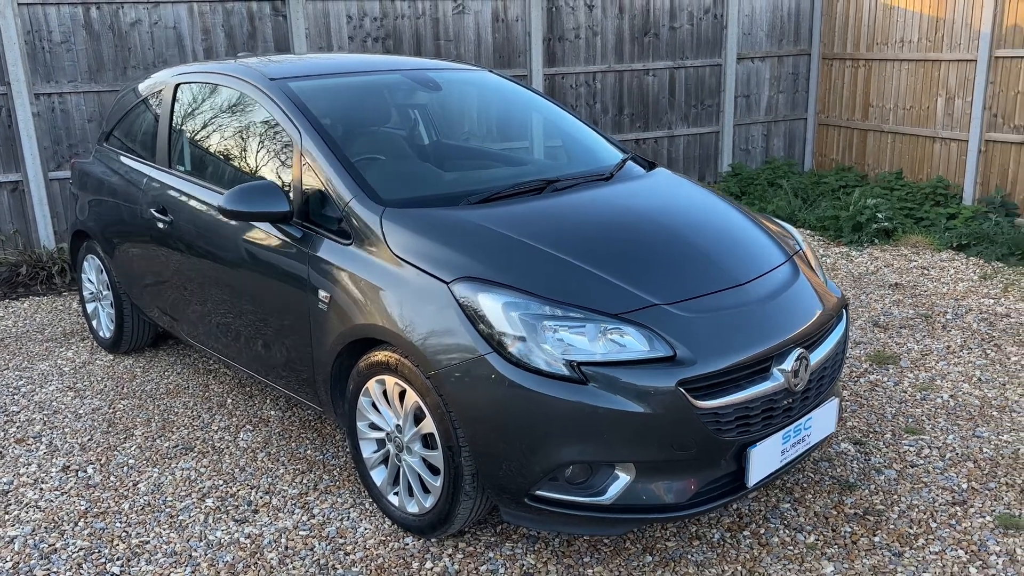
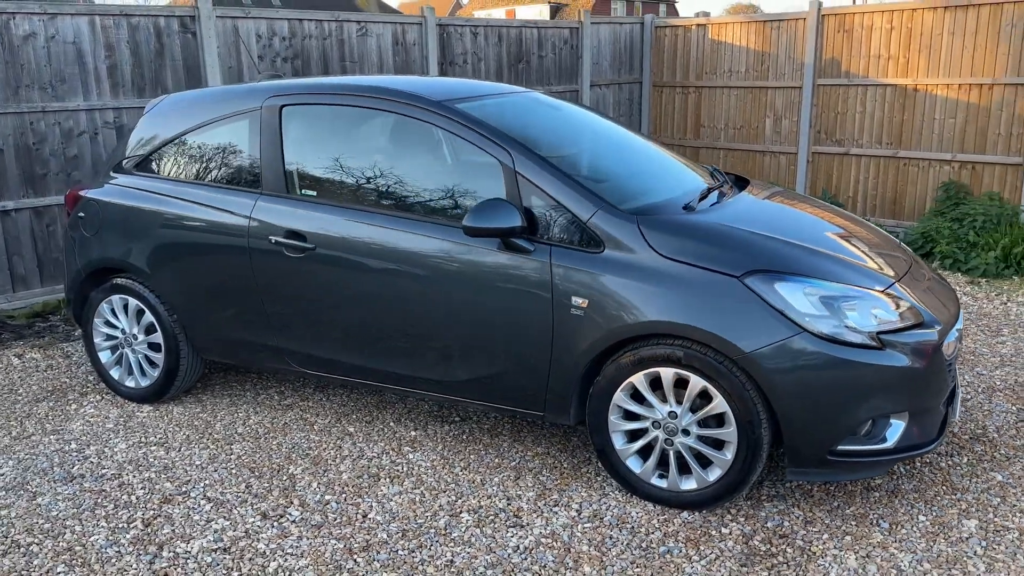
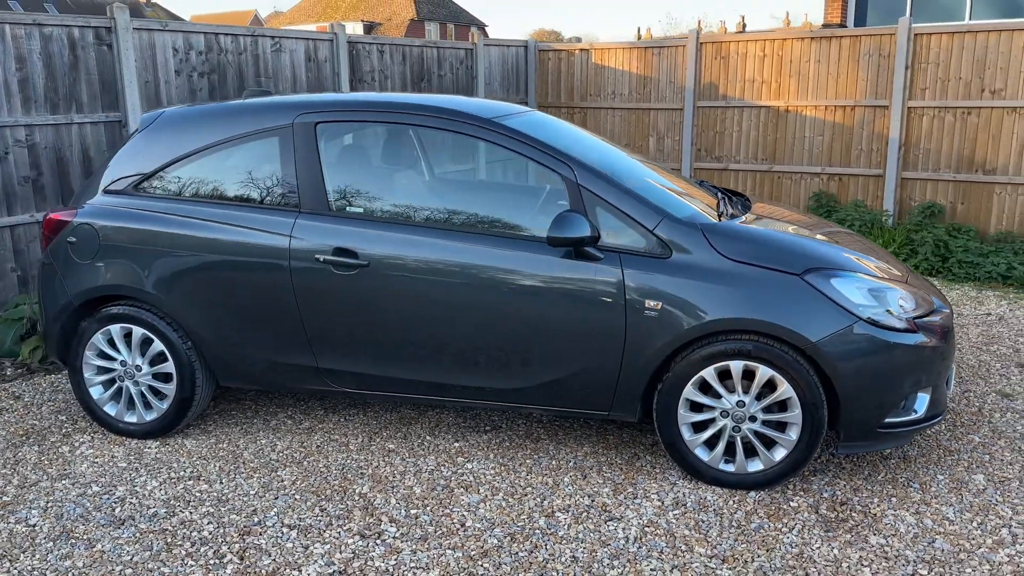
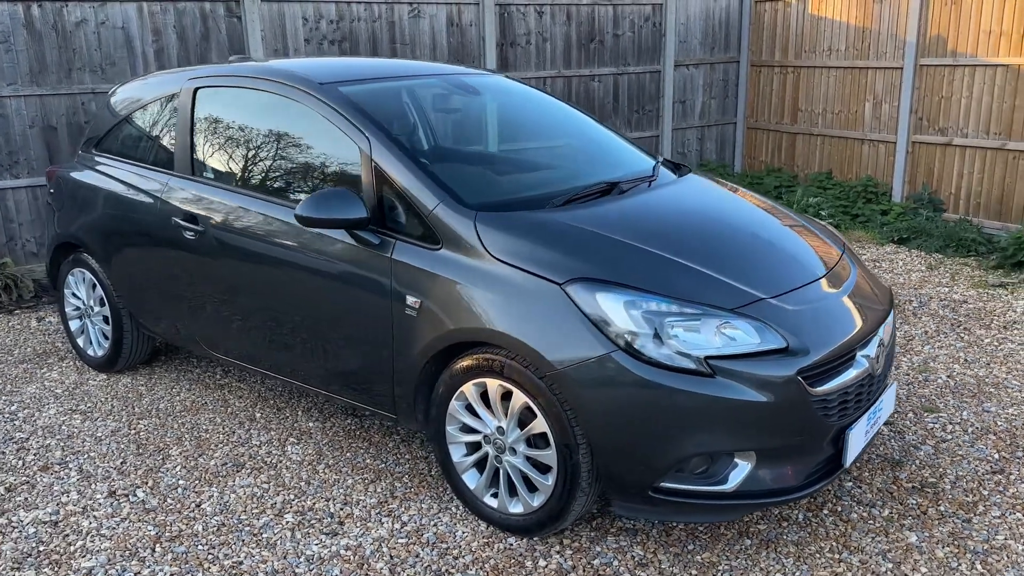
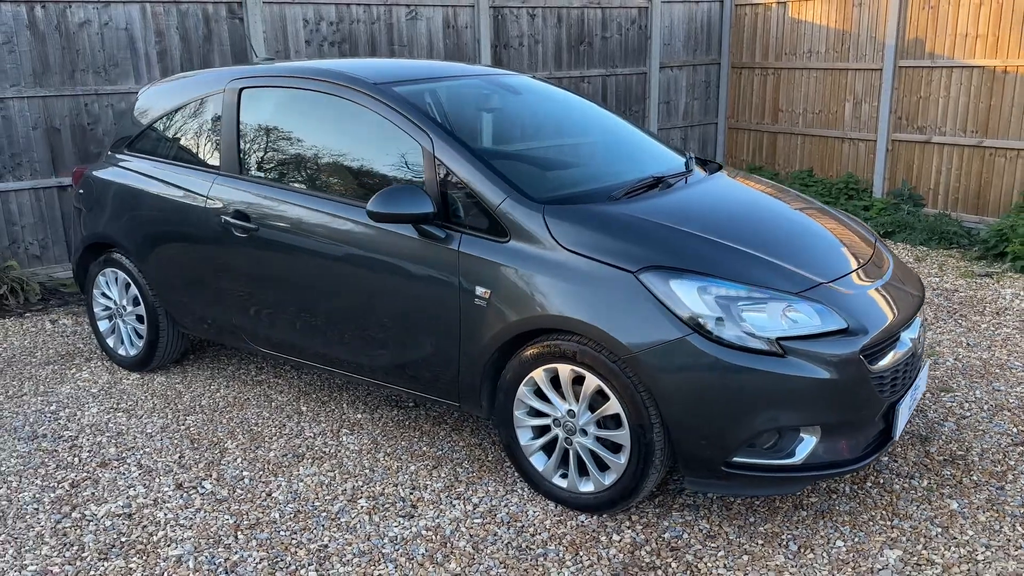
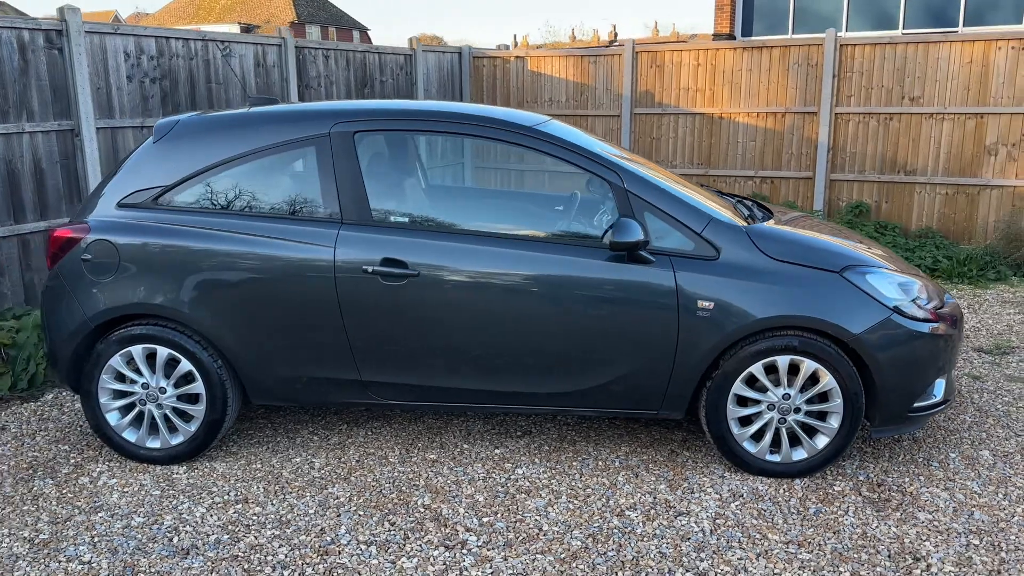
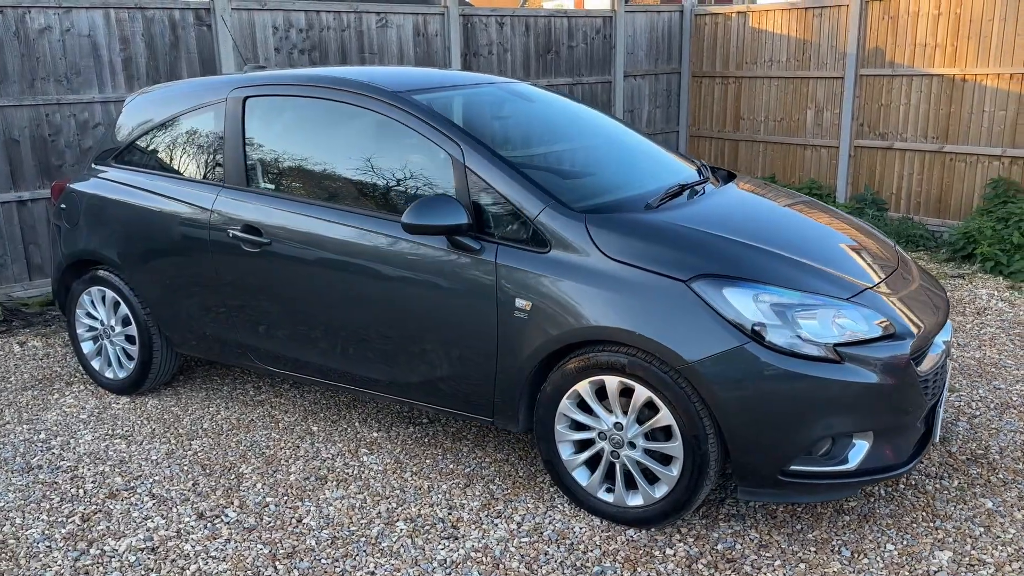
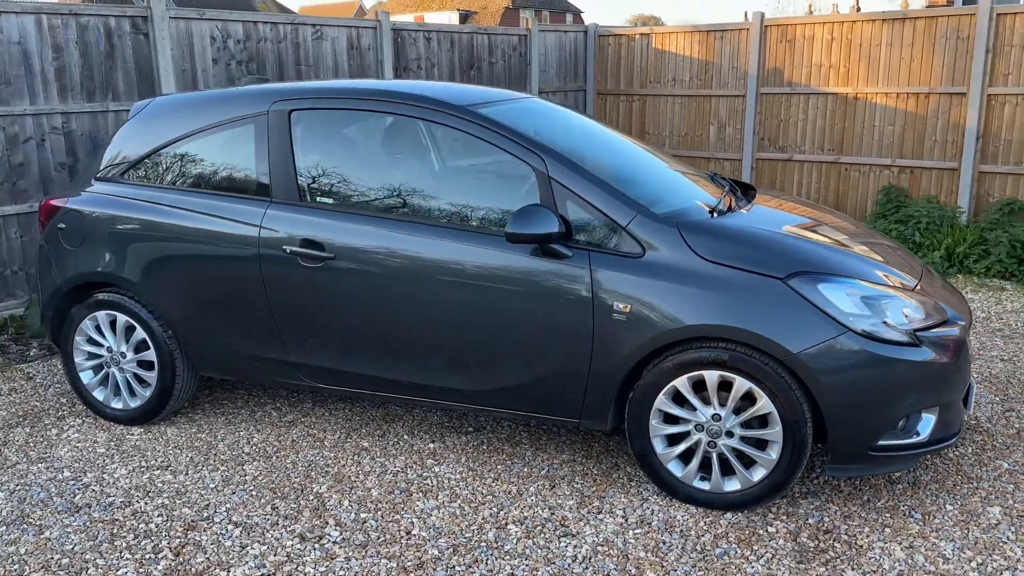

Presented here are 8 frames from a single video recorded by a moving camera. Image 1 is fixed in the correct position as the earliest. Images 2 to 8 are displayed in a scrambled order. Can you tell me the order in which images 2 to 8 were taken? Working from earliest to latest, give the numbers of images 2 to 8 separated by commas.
4, 5, 7, 2, 8, 3, 6
